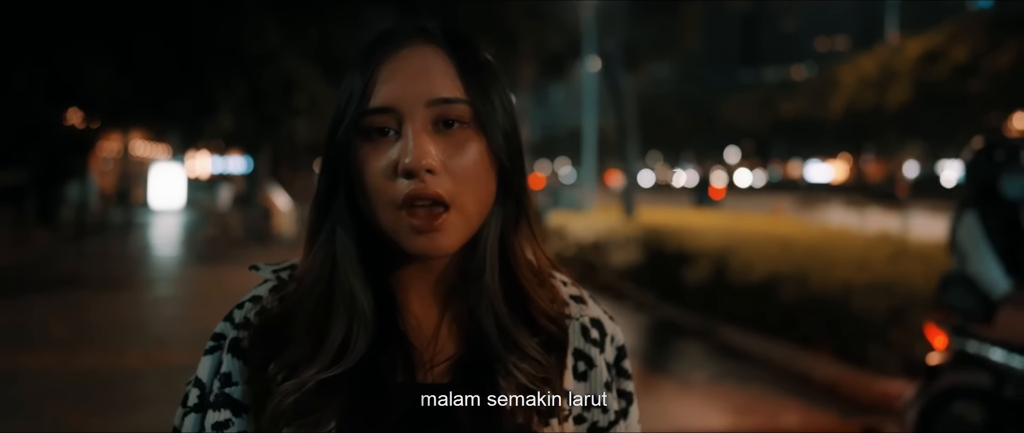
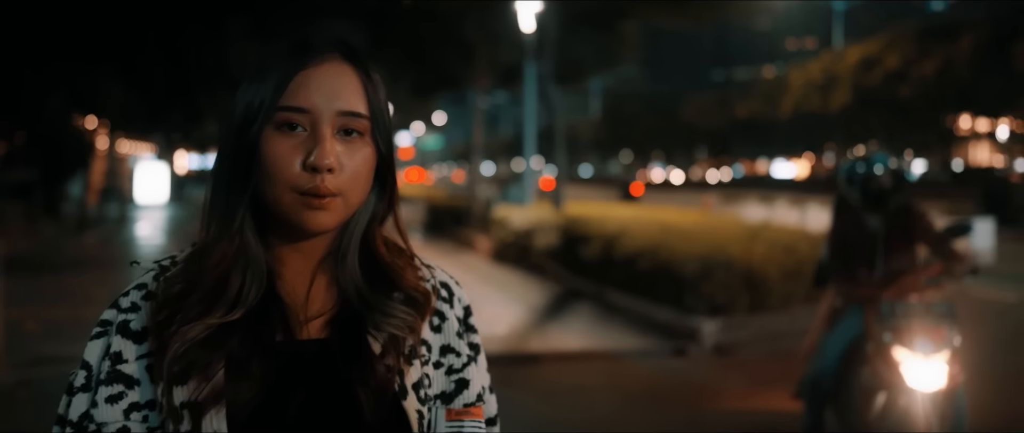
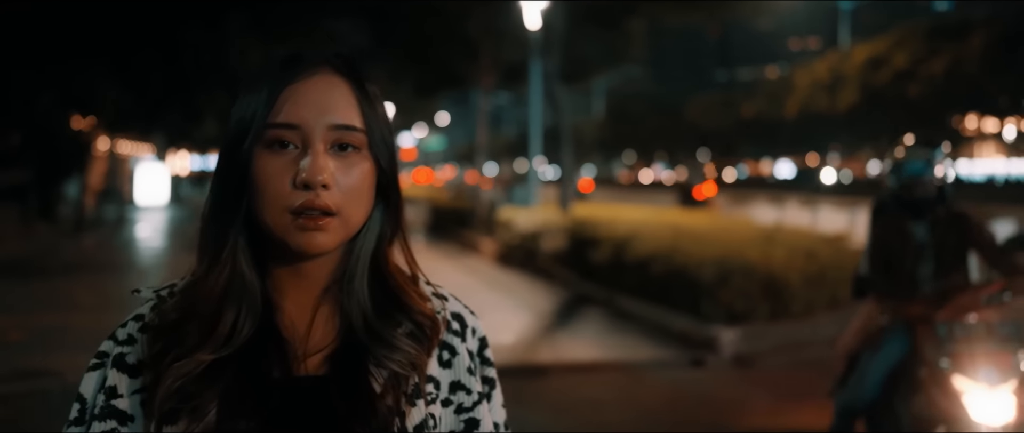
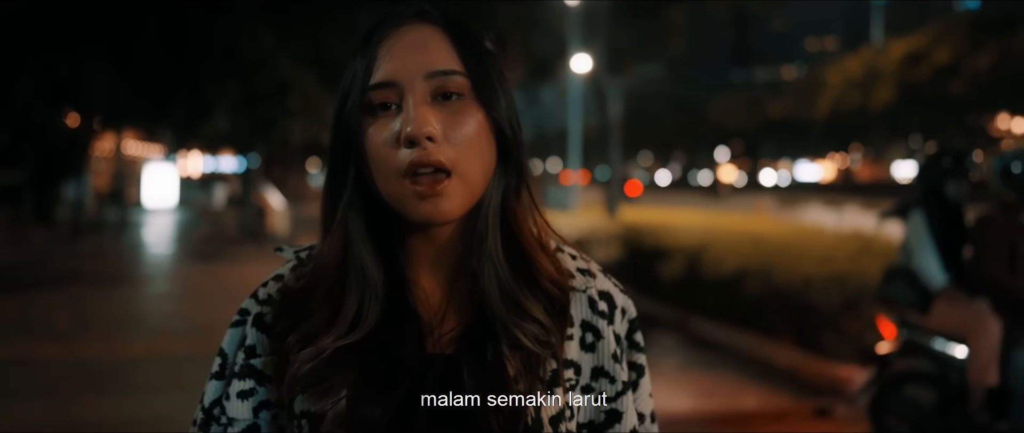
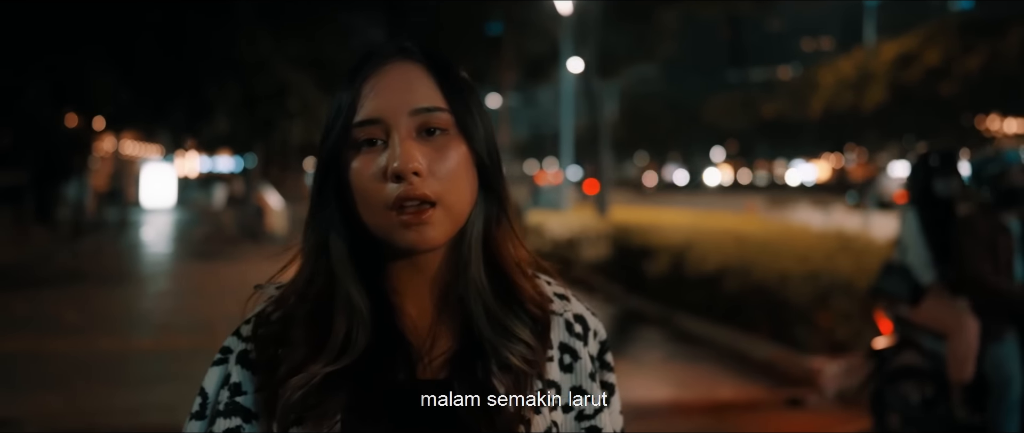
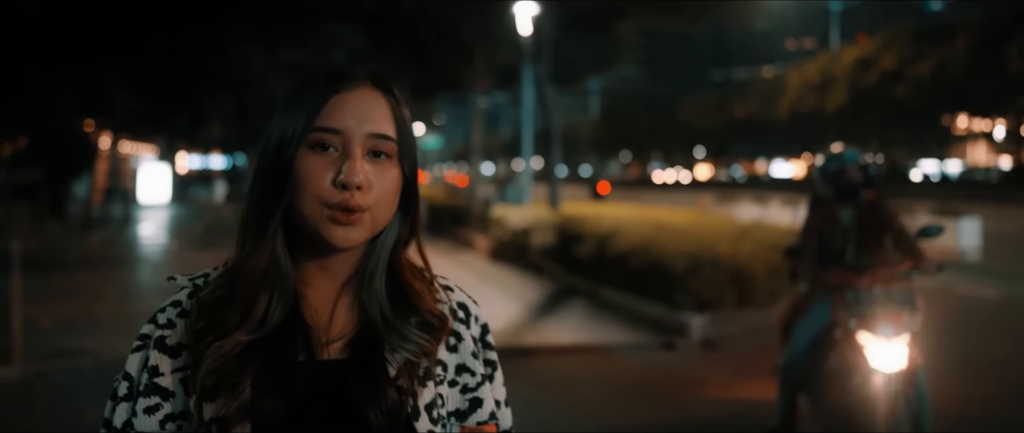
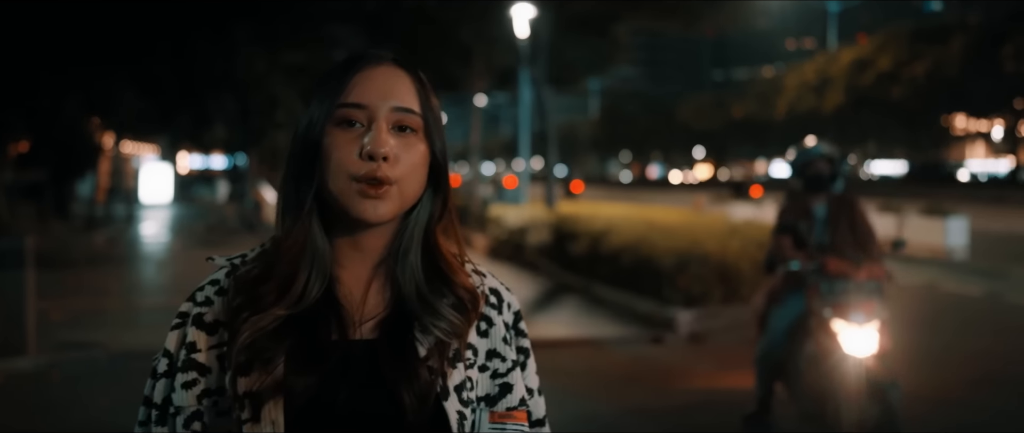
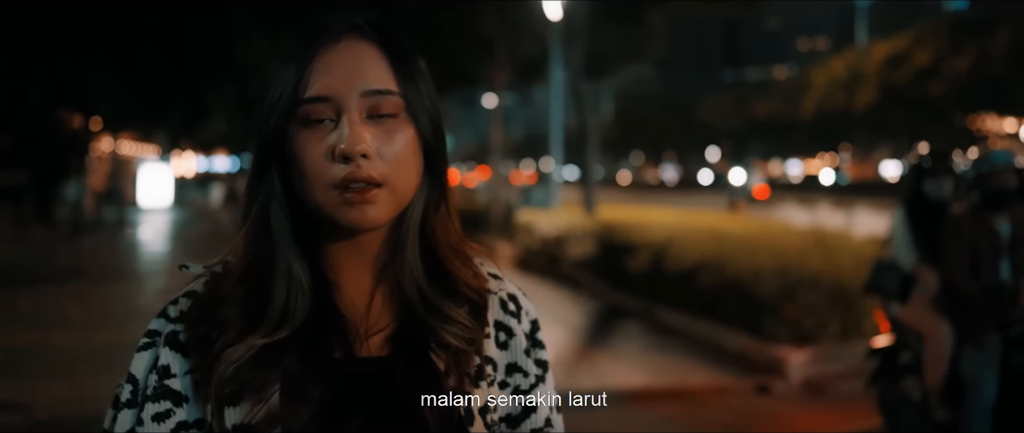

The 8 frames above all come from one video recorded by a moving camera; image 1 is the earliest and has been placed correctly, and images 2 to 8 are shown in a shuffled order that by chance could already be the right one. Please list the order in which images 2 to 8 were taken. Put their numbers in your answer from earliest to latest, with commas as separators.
4, 5, 8, 3, 2, 6, 7
